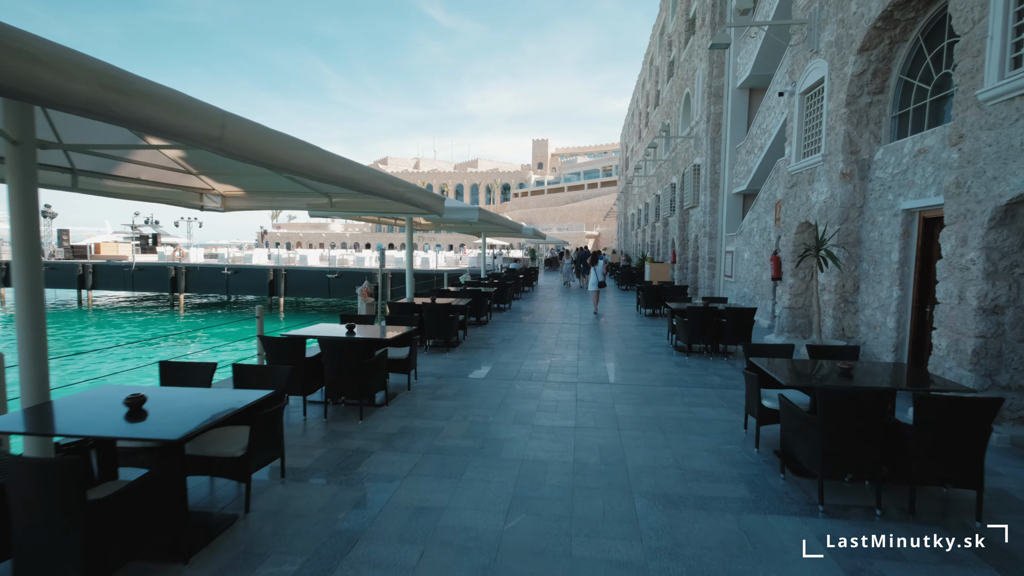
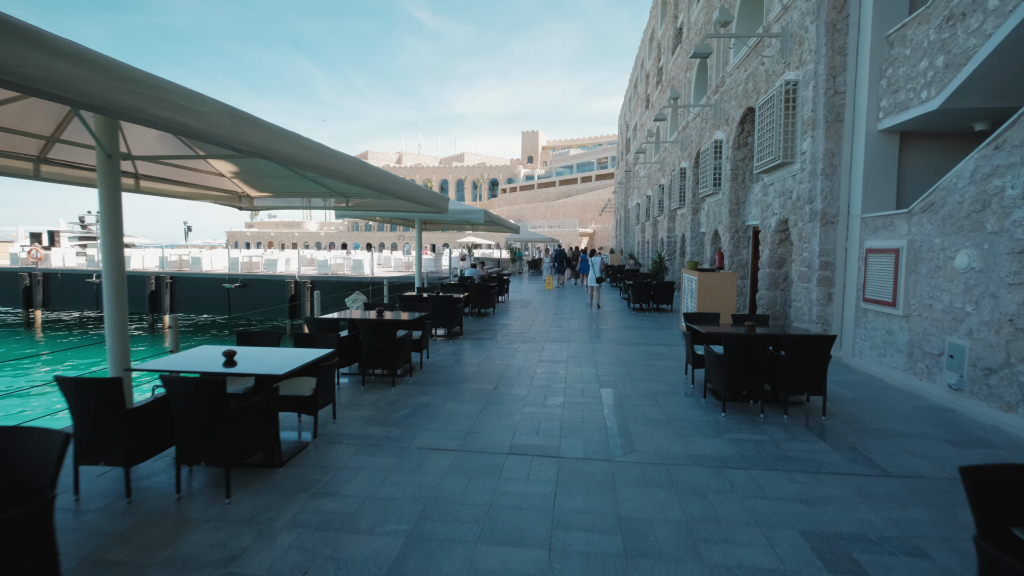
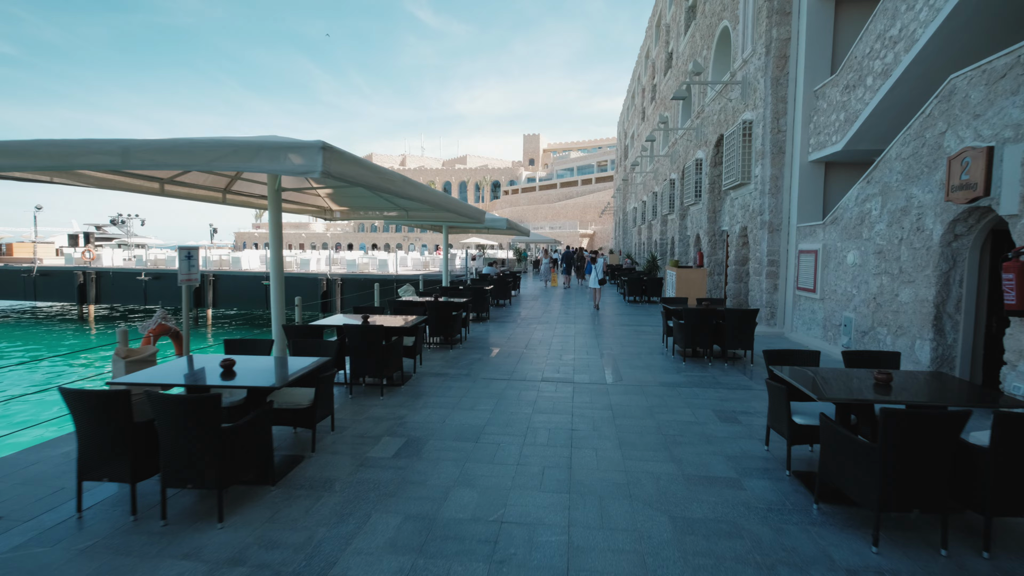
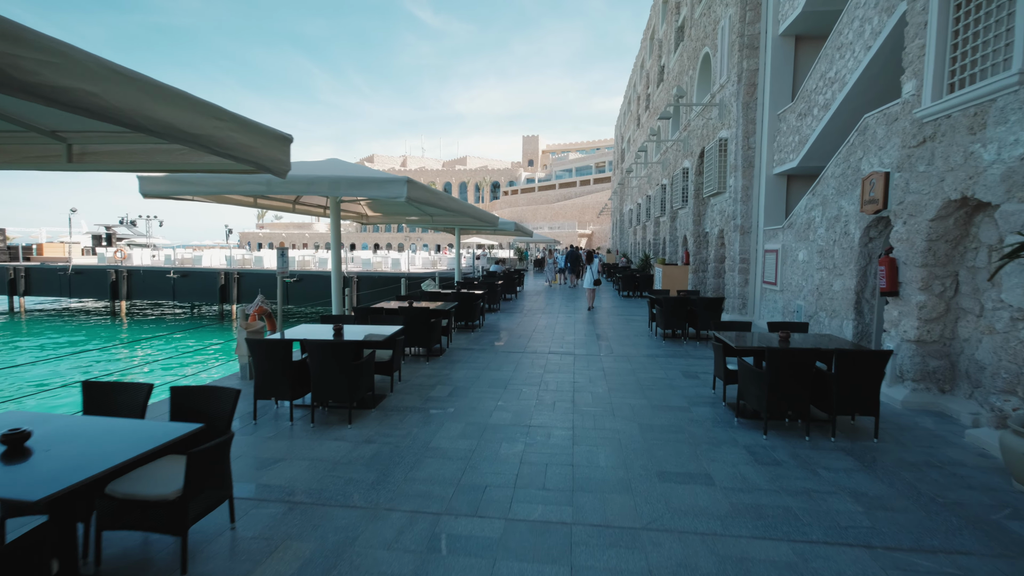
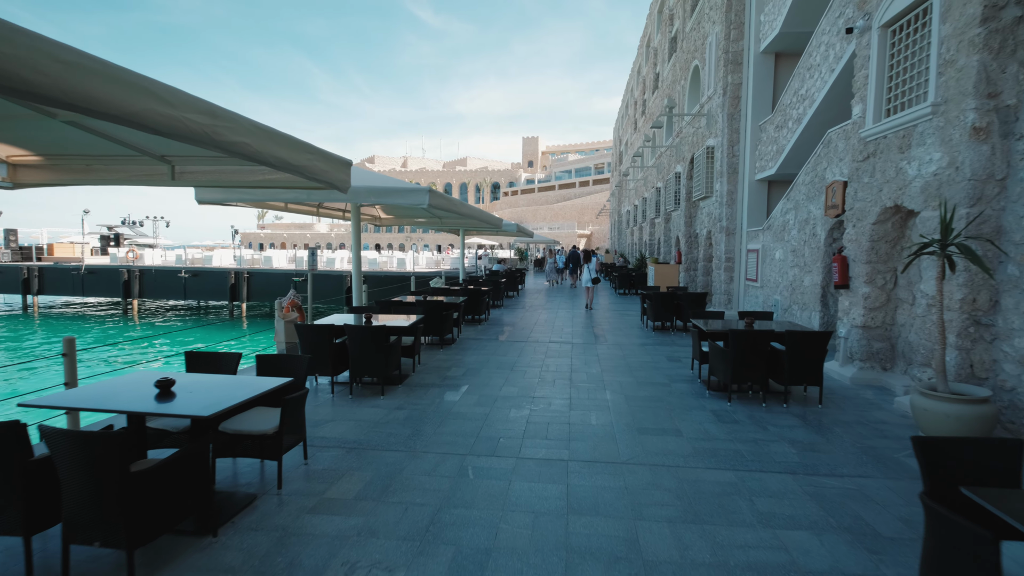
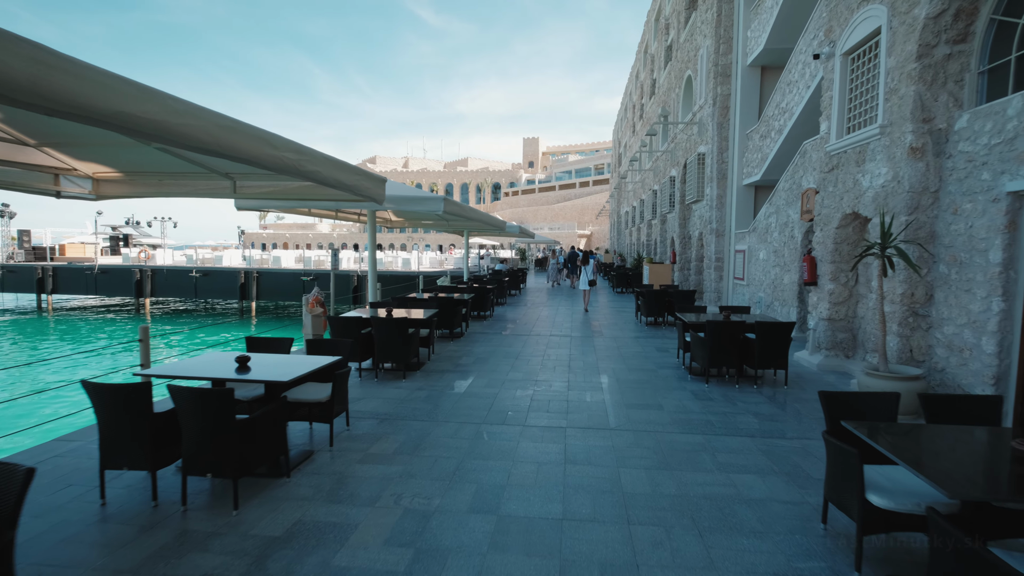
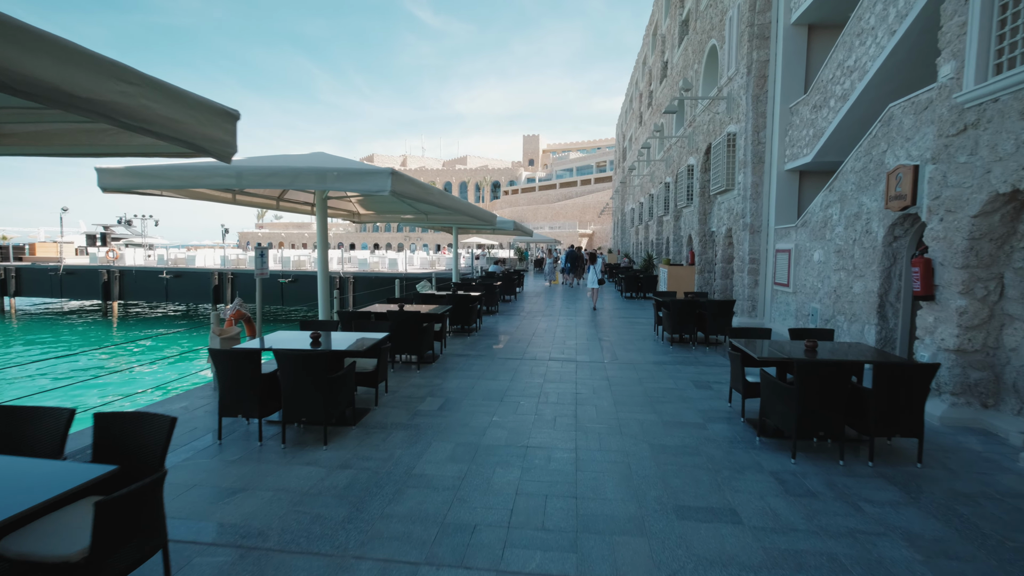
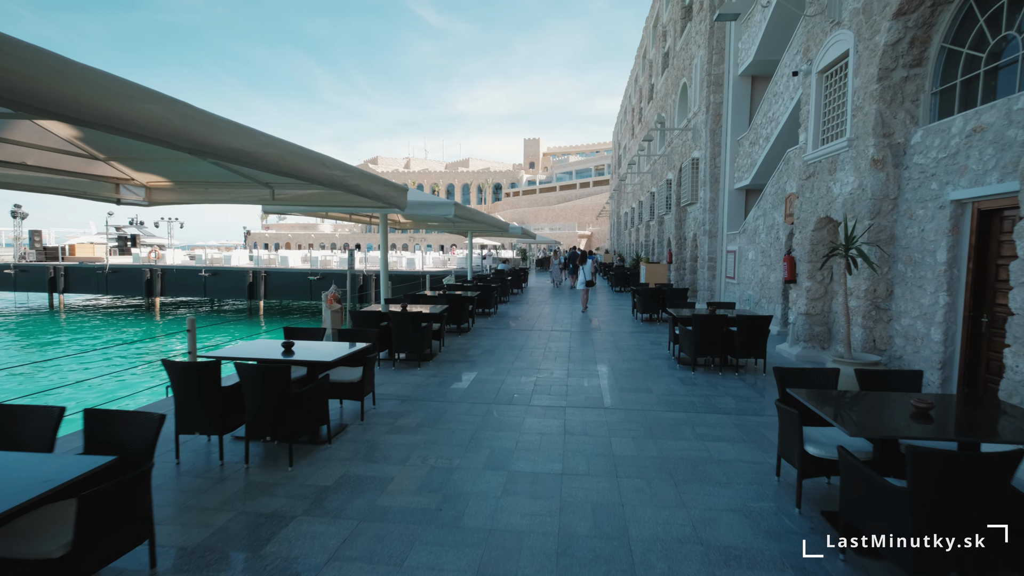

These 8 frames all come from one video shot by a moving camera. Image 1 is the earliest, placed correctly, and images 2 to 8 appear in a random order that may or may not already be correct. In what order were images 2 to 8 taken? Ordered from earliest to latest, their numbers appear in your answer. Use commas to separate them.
8, 6, 5, 4, 7, 3, 2
